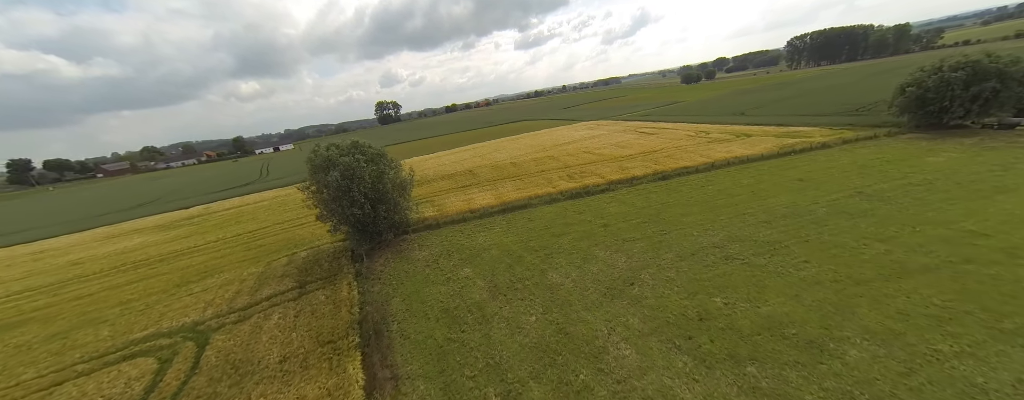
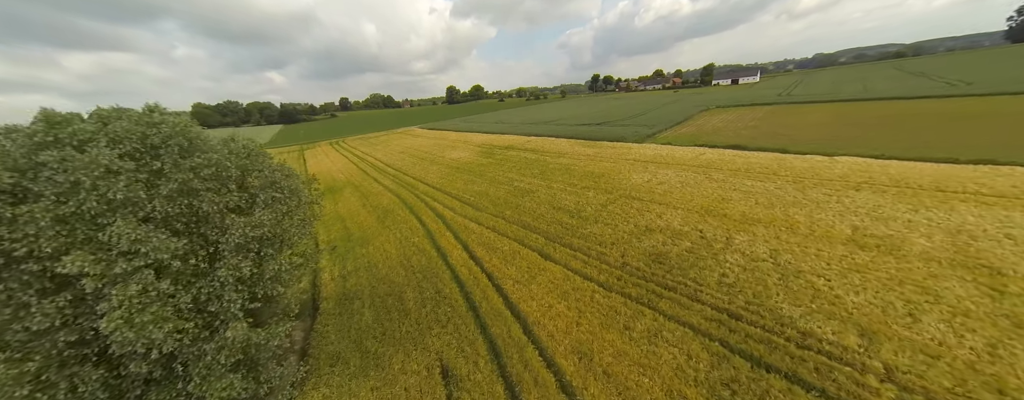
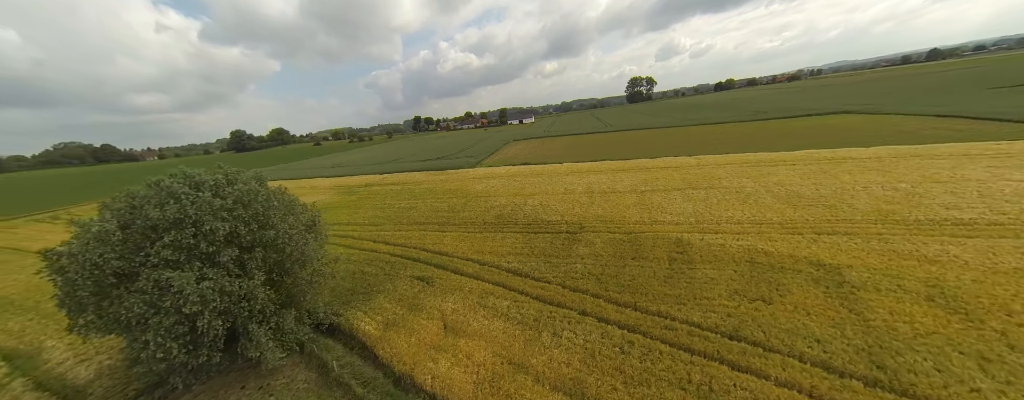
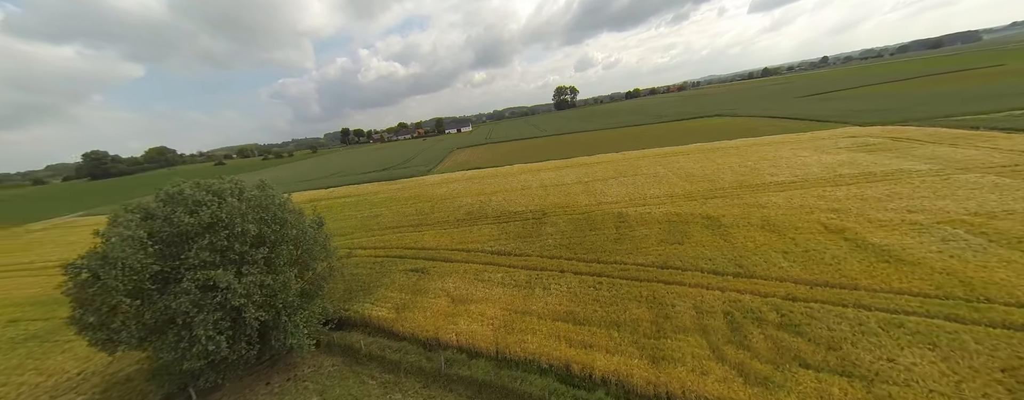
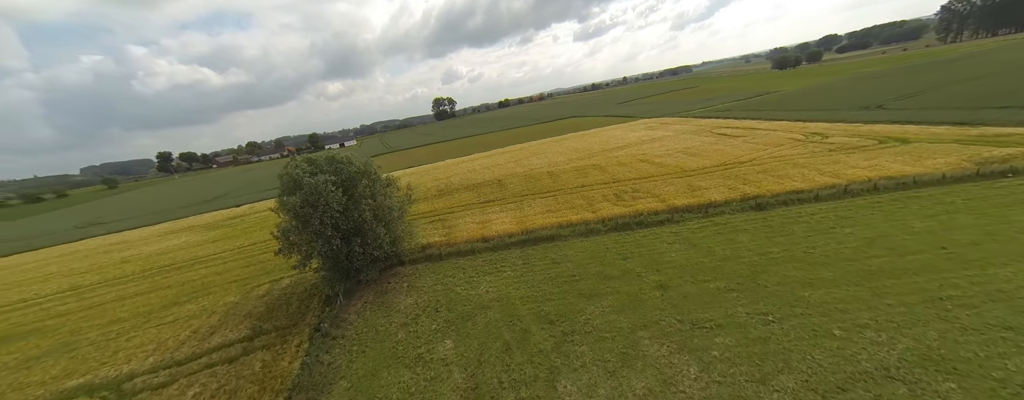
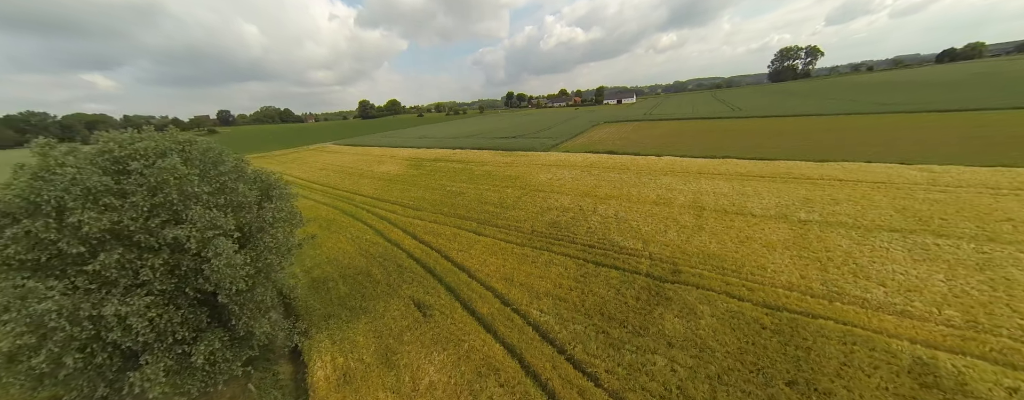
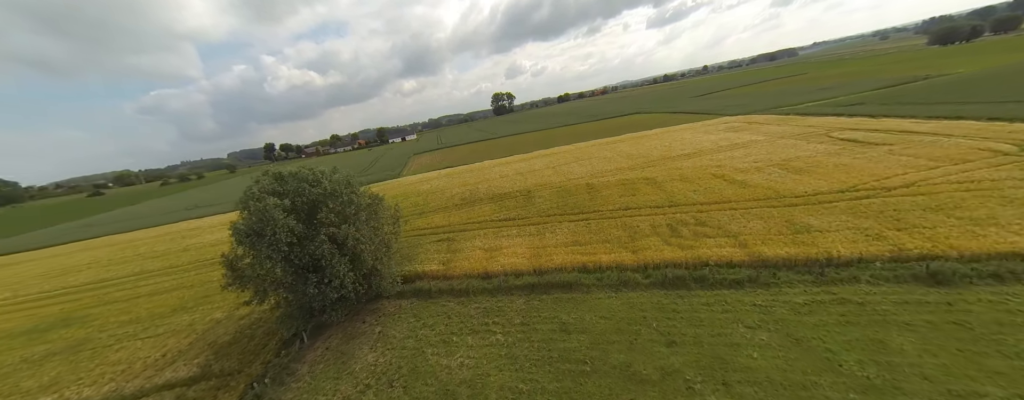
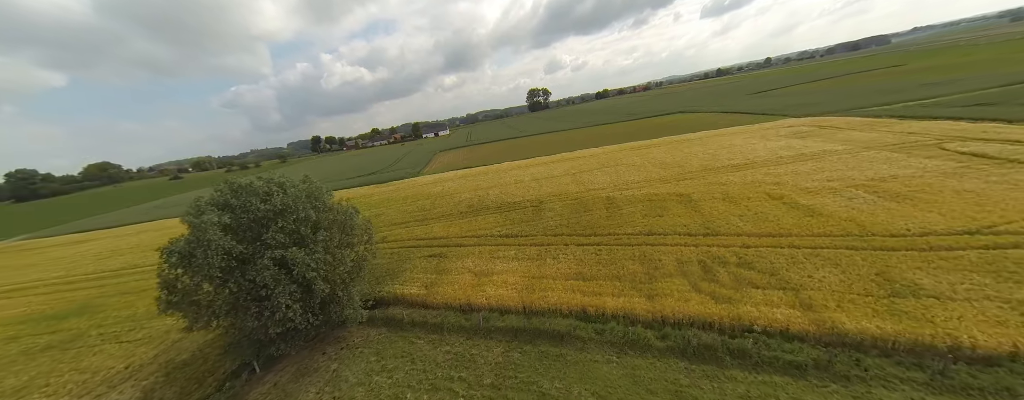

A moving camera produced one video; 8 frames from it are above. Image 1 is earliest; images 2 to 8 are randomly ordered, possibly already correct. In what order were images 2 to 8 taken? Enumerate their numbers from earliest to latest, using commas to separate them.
5, 7, 8, 4, 3, 6, 2
